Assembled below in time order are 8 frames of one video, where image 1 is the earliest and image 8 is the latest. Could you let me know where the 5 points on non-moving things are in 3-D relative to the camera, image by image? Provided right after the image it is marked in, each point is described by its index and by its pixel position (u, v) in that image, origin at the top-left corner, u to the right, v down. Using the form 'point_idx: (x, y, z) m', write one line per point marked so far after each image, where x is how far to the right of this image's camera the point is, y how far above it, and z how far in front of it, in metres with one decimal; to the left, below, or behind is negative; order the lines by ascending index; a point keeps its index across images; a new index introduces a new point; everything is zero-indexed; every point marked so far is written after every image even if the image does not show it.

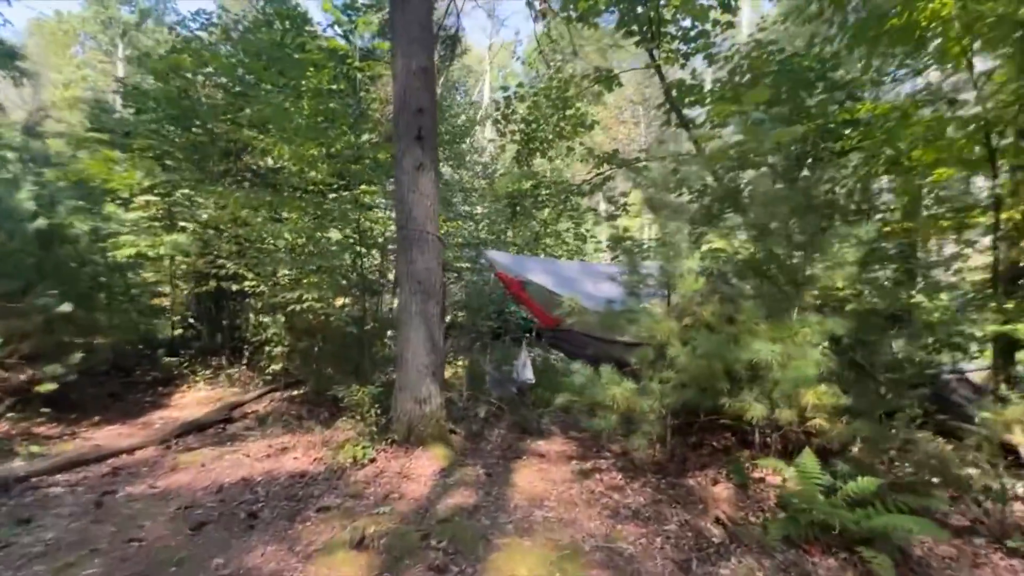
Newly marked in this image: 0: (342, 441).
0: (-2.1, -1.9, +5.7) m
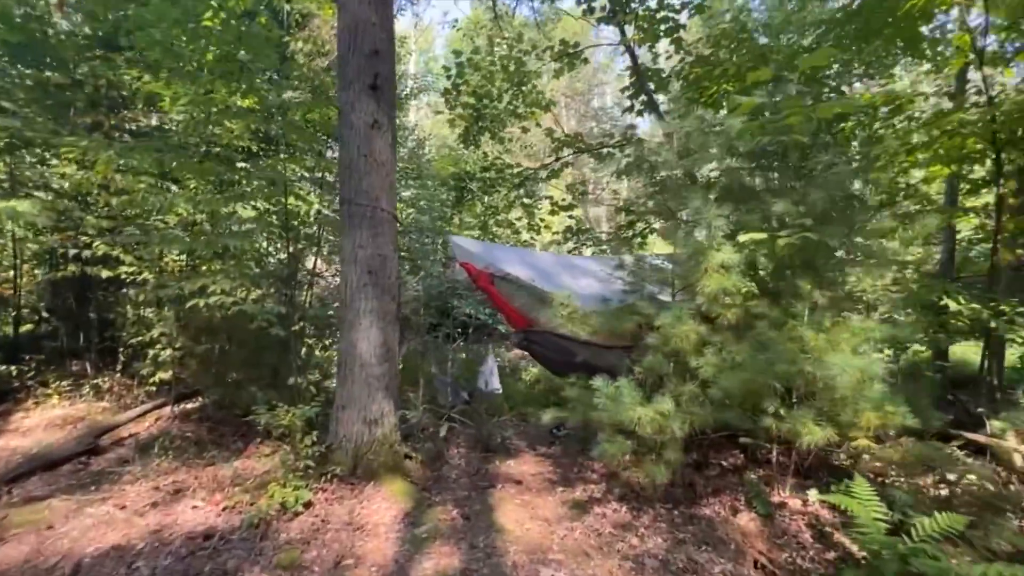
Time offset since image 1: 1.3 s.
0: (-2.3, -1.8, +4.4) m
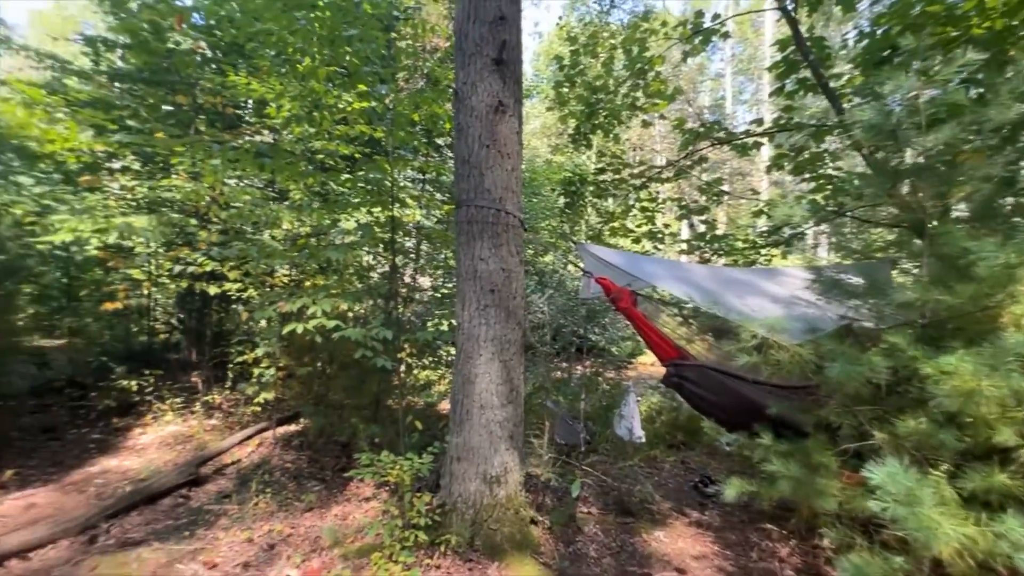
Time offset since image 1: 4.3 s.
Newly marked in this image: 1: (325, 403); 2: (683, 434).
0: (-1.1, -1.9, +3.6) m
1: (-2.2, -1.4, +5.6) m
2: (+2.2, -1.9, +6.2) m
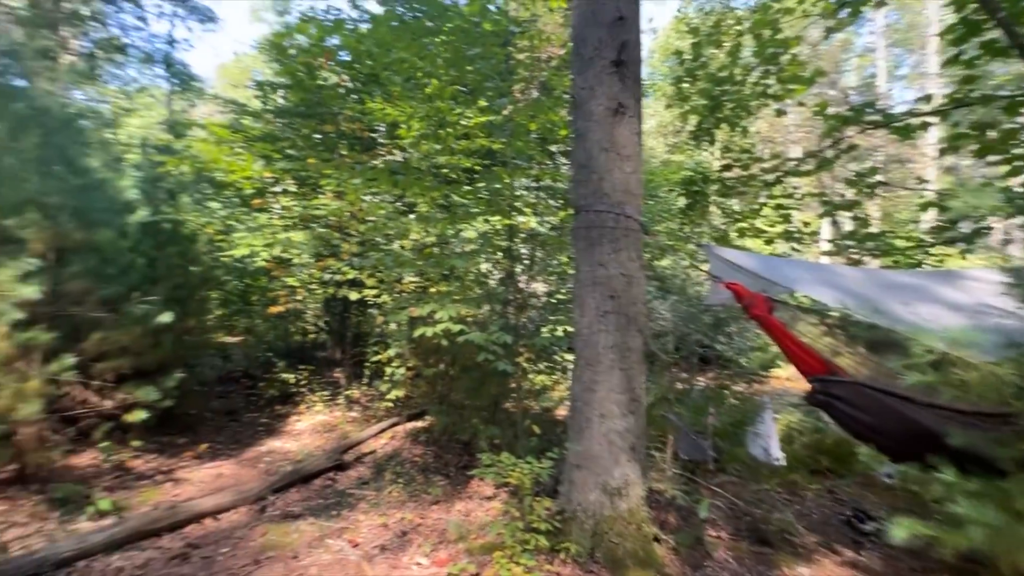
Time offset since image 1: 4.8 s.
0: (-0.2, -2.0, +3.7) m
1: (-0.8, -1.4, +6.0) m
2: (+3.7, -2.0, +5.4) m
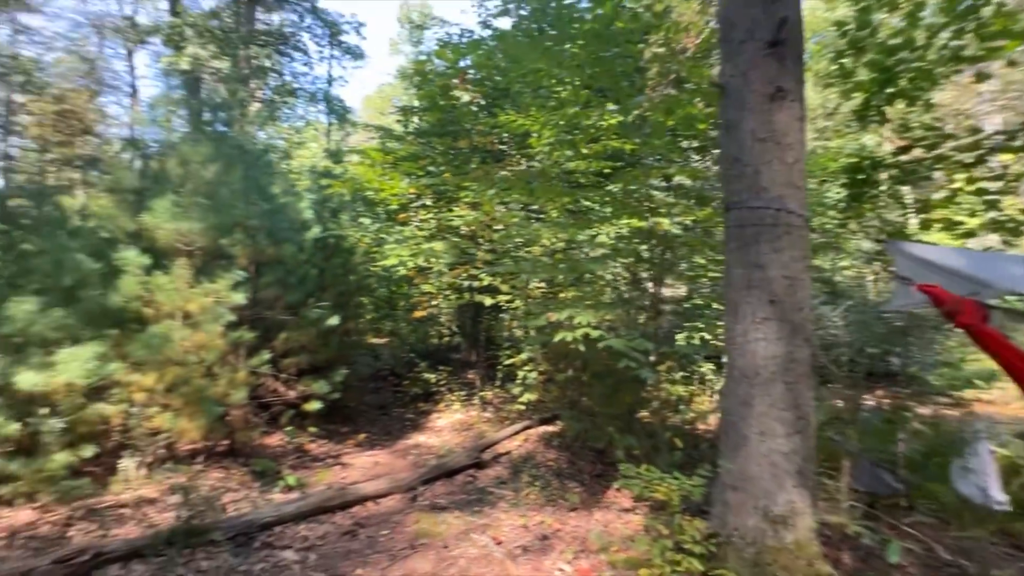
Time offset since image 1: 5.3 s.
0: (+0.9, -2.0, +3.5) m
1: (+0.9, -1.5, +5.9) m
2: (+5.1, -2.0, +4.3) m
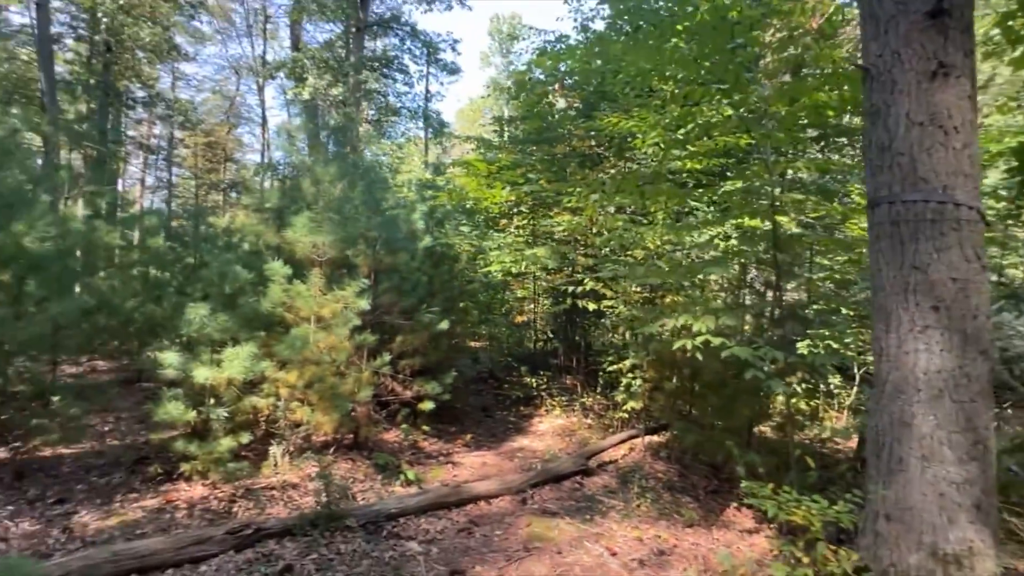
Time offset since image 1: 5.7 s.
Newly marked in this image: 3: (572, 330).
0: (+1.7, -2.1, +3.3) m
1: (+2.2, -1.6, +5.6) m
2: (+6.0, -2.0, +3.2) m
3: (+1.1, -0.9, +9.1) m
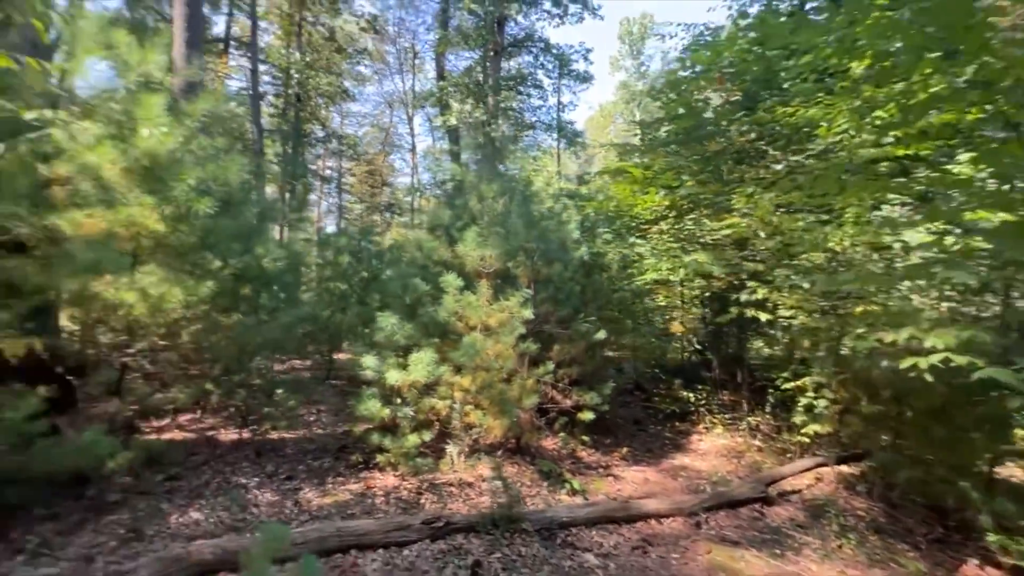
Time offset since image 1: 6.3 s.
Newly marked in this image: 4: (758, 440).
0: (+2.9, -2.1, +2.6) m
1: (+4.0, -1.6, +4.7) m
2: (+7.0, -2.0, +1.4) m
3: (+3.9, -1.0, +8.4) m
4: (+3.7, -2.3, +7.2) m
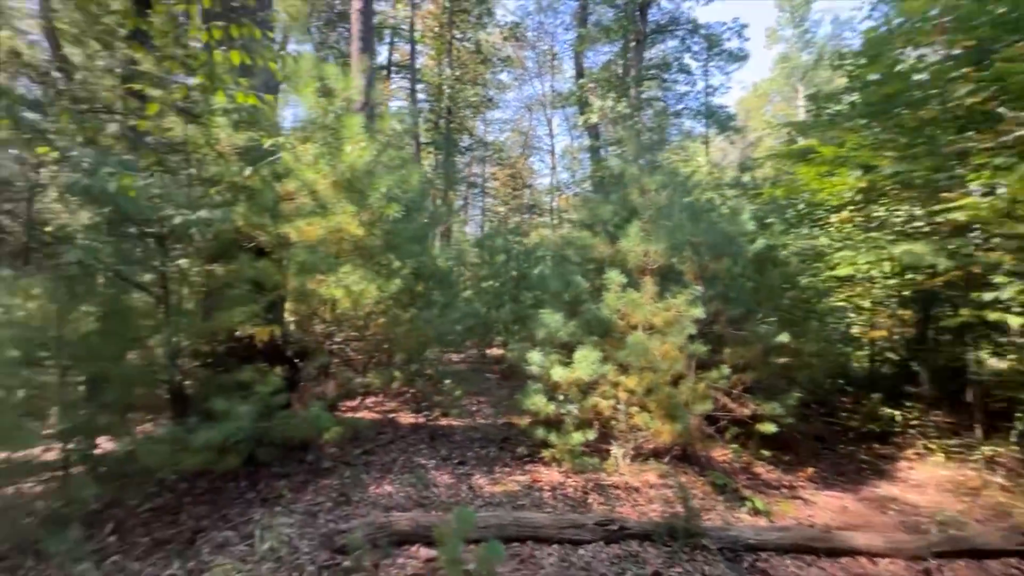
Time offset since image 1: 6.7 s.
0: (+3.9, -2.1, +1.5) m
1: (+5.4, -1.6, +3.3) m
2: (+7.4, -2.0, -0.8) m
3: (+6.4, -1.0, +6.8) m
4: (+5.9, -2.3, +5.7) m
